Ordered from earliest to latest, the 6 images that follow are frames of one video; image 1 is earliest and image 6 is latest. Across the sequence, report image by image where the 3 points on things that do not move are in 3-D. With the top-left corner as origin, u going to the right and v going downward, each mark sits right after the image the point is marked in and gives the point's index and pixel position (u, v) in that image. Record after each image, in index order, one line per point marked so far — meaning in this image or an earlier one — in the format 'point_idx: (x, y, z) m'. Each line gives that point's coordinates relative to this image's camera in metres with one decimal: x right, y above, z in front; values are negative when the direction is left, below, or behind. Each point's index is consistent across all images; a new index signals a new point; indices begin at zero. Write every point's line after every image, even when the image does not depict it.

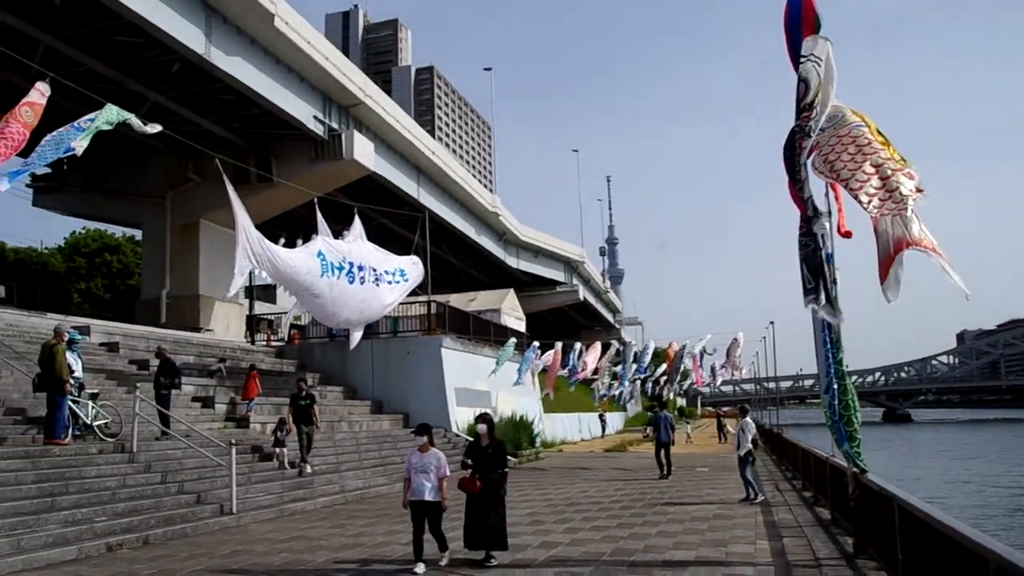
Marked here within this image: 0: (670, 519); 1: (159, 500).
0: (+2.2, -3.2, +11.9) m
1: (-4.0, -2.4, +9.6) m
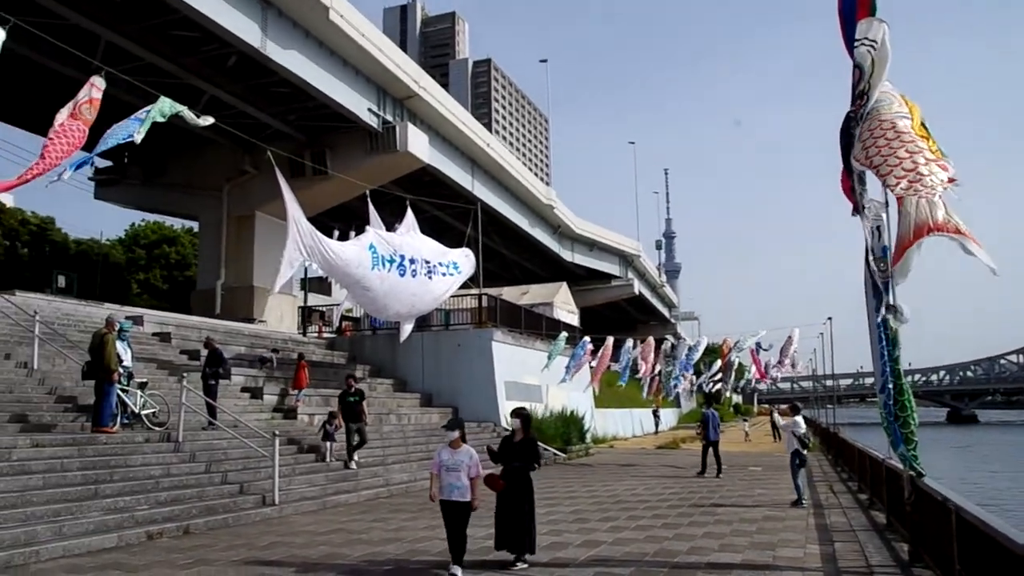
0: (+2.8, -3.1, +11.6) m
1: (-3.5, -2.3, +9.6) m
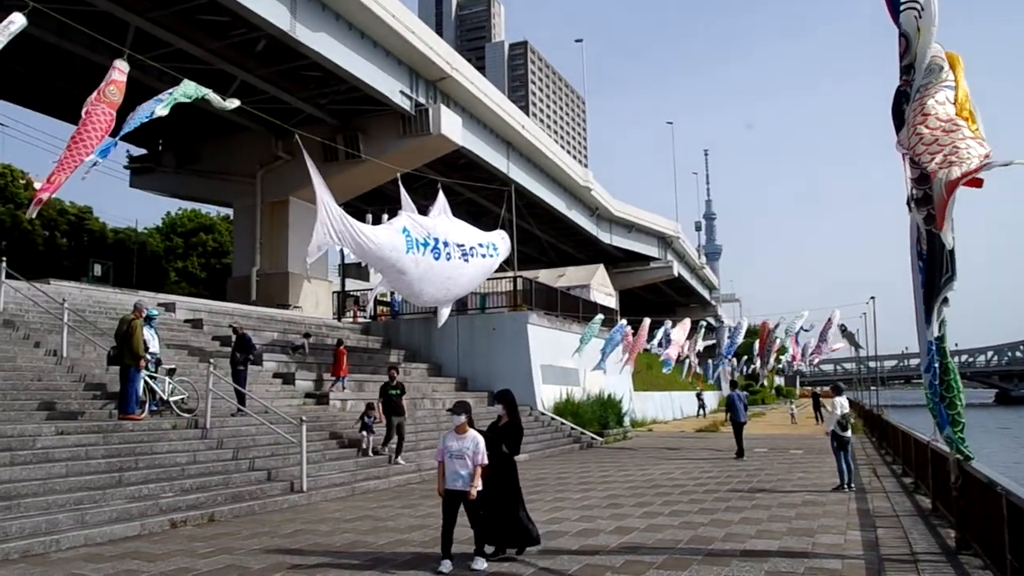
0: (+3.2, -2.8, +11.2) m
1: (-3.2, -2.1, +9.5) m
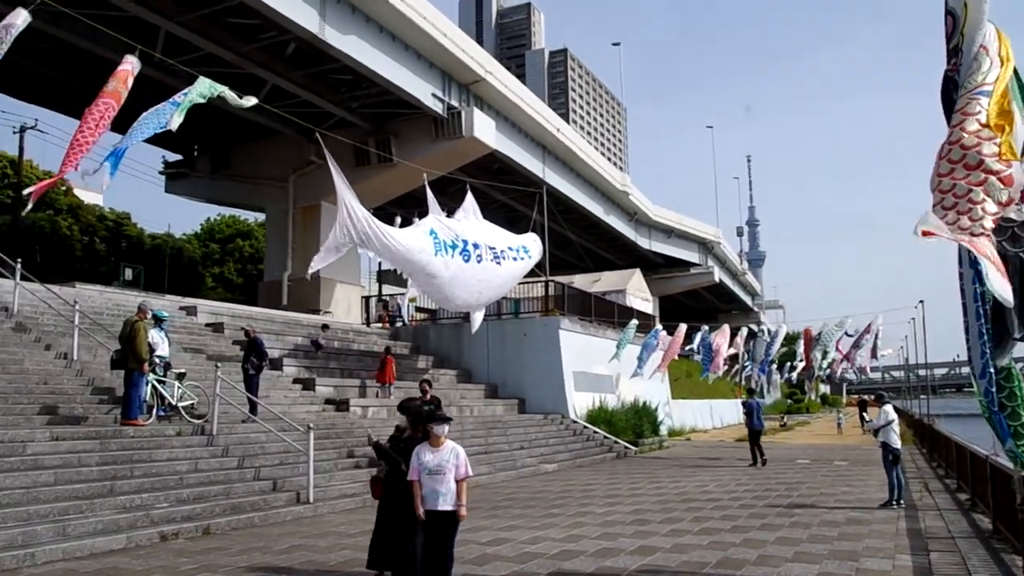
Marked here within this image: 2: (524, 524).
0: (+3.5, -2.9, +10.4) m
1: (-3.0, -2.1, +9.1) m
2: (+0.1, -2.6, +9.4) m
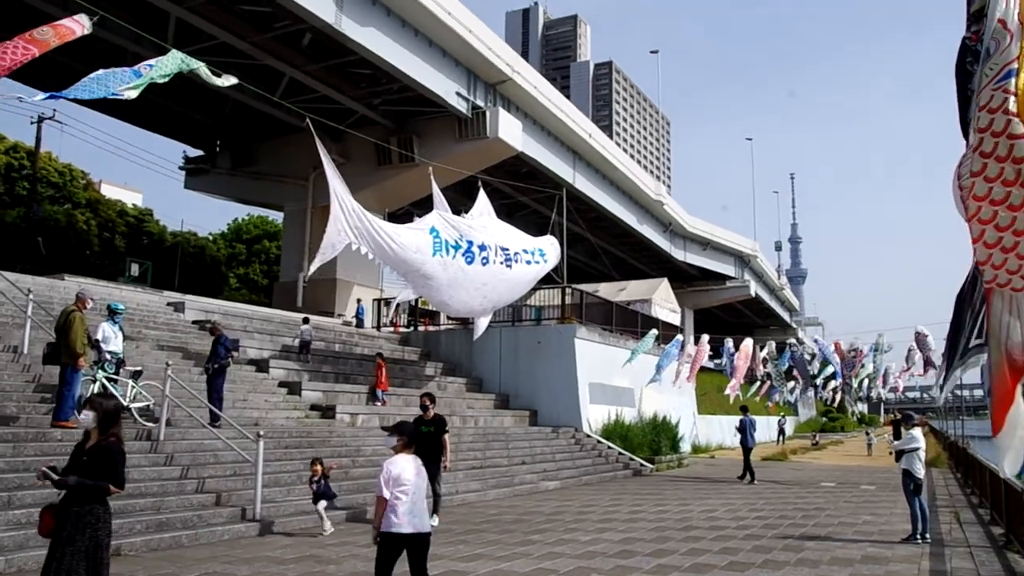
0: (+3.2, -2.9, +9.2) m
1: (-3.3, -2.0, +8.1) m
2: (-0.3, -2.6, +8.3) m
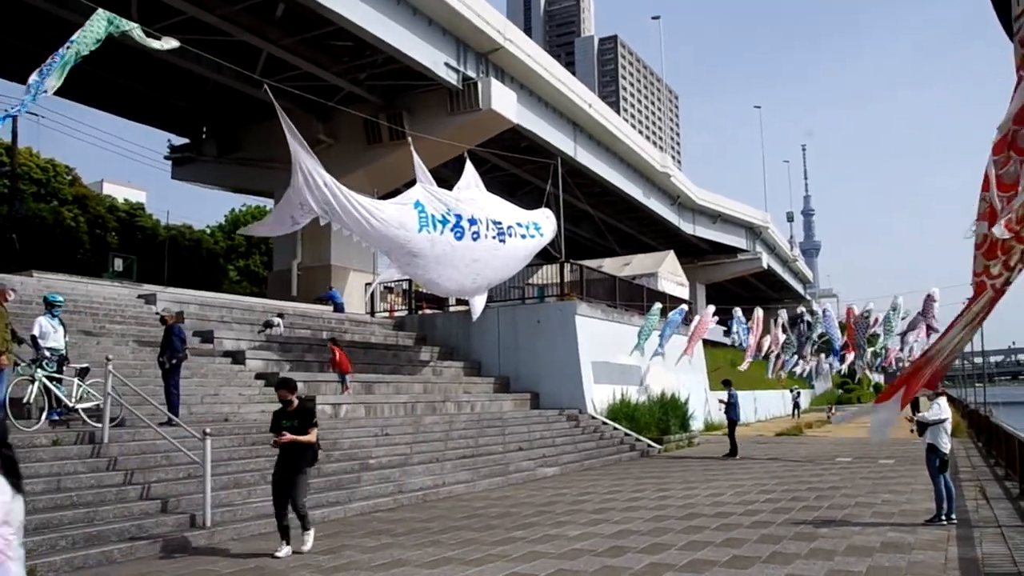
0: (+3.0, -2.5, +8.3) m
1: (-3.6, -1.9, +7.3) m
2: (-0.5, -2.3, +7.5) m
